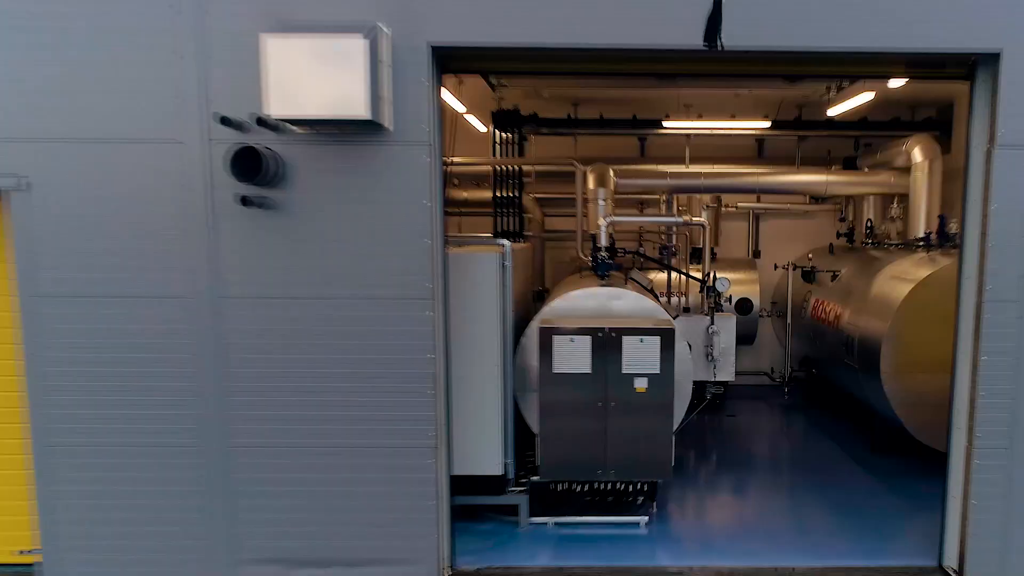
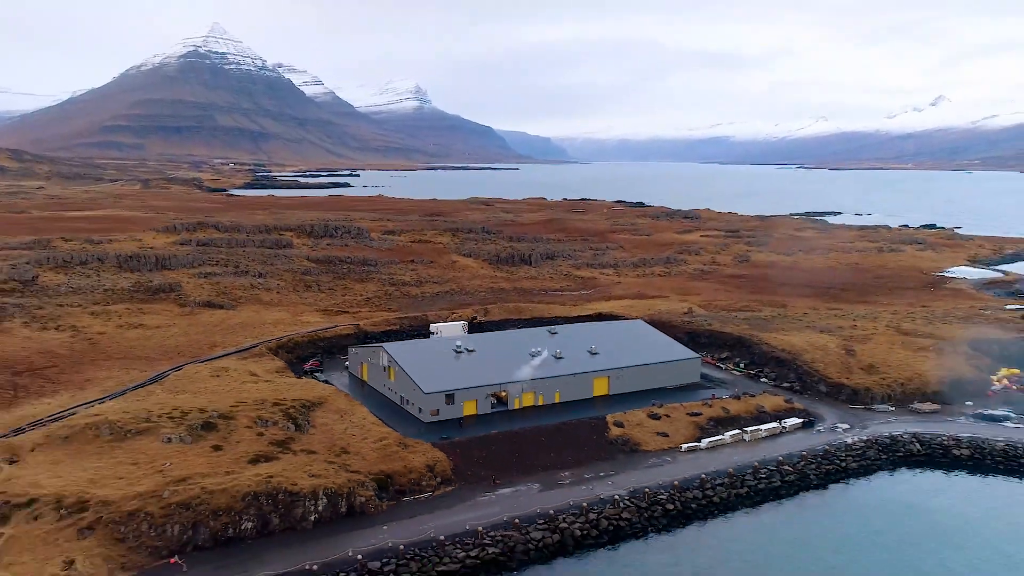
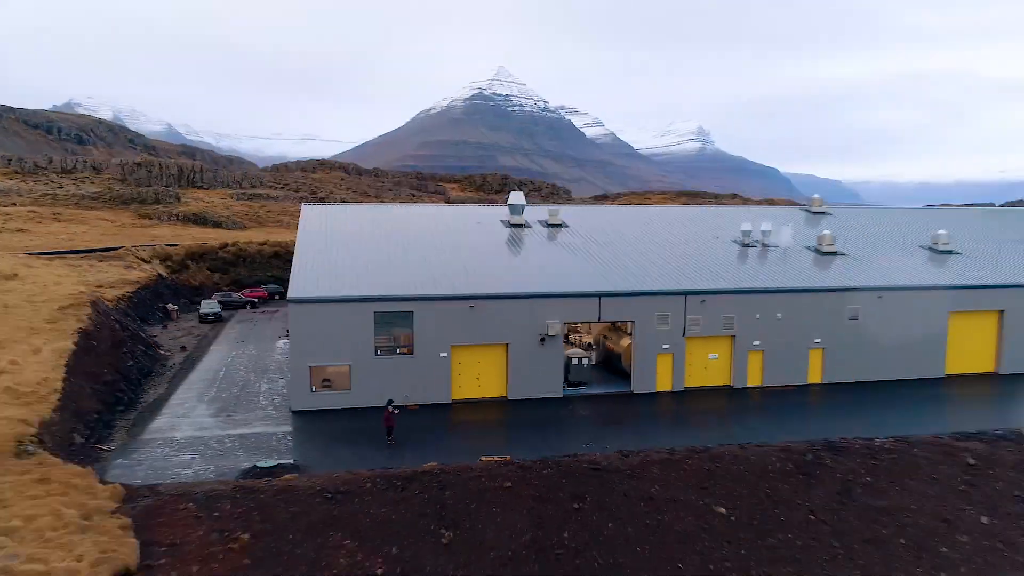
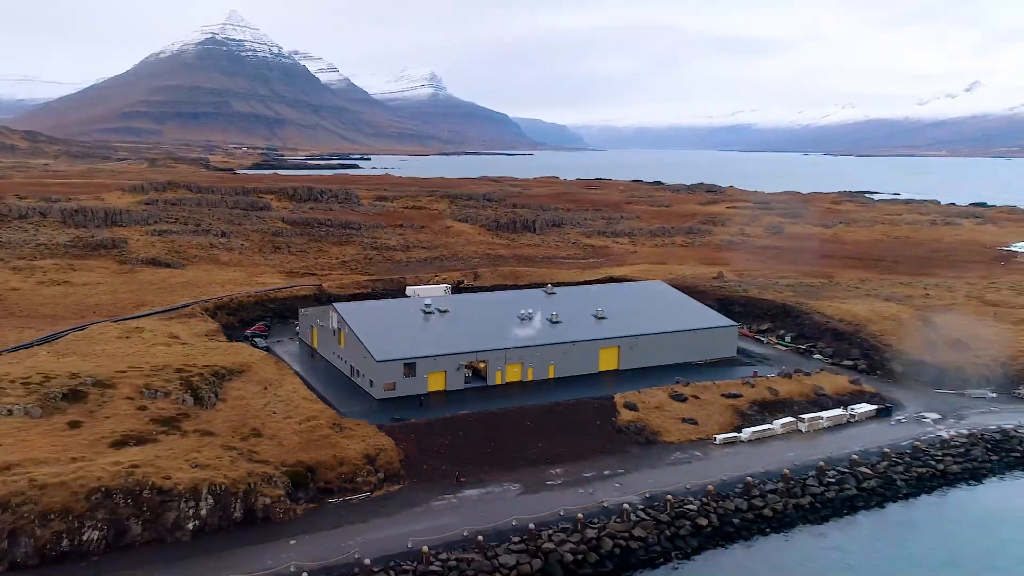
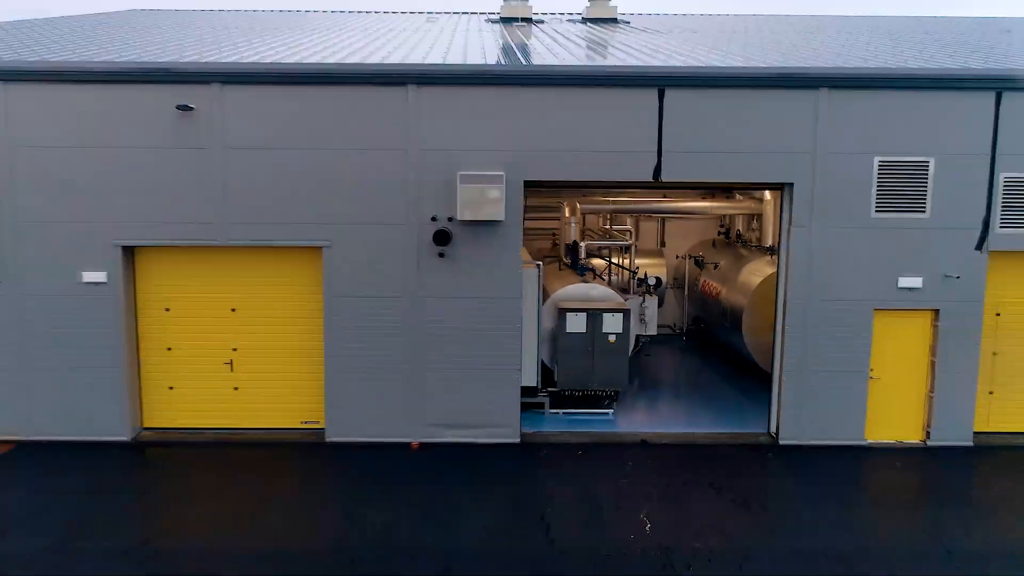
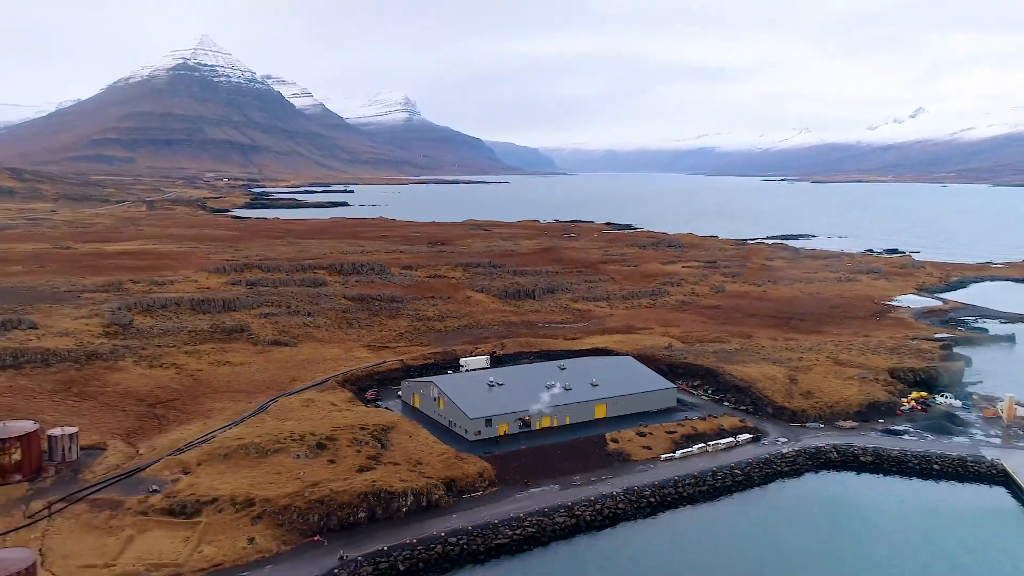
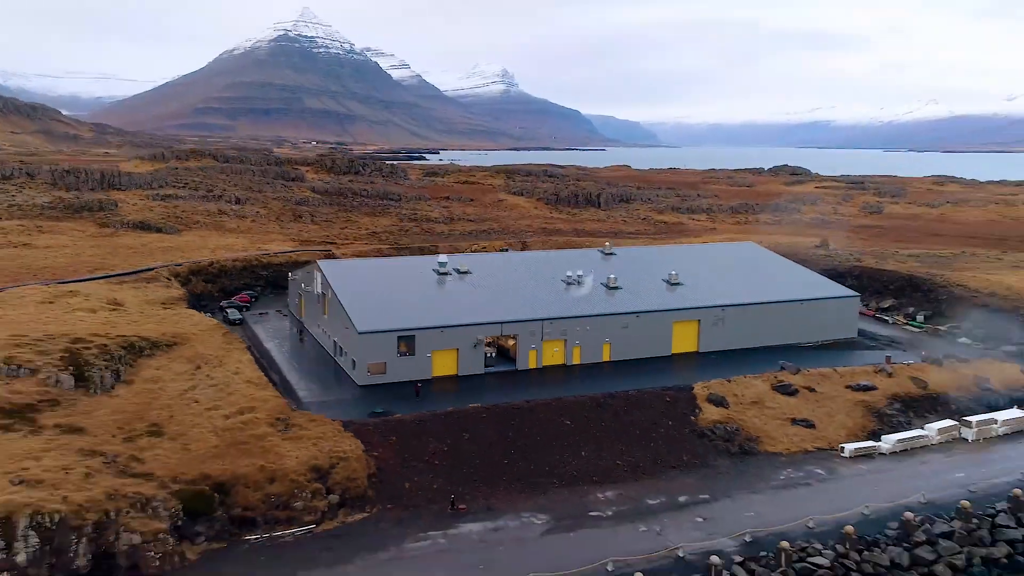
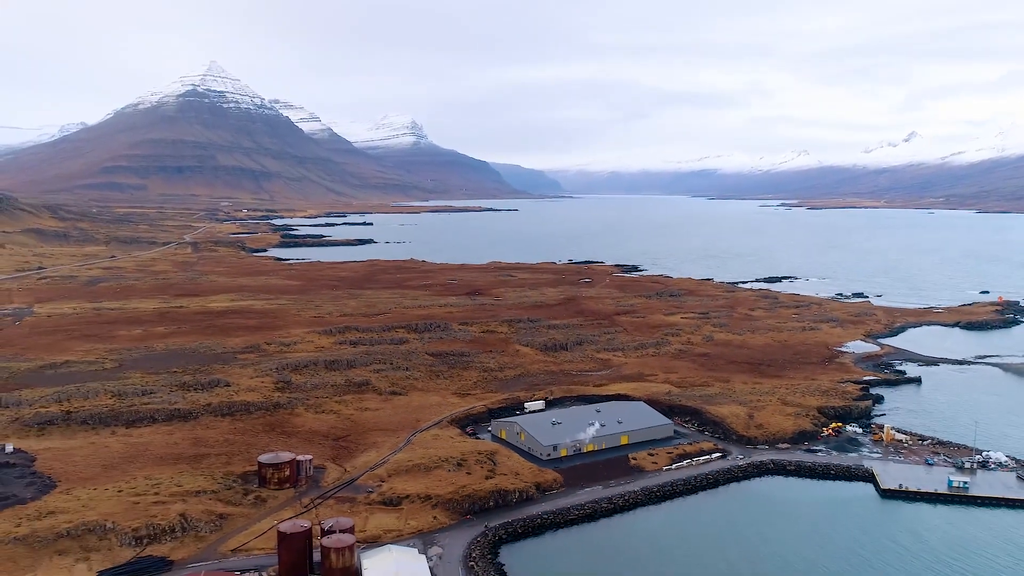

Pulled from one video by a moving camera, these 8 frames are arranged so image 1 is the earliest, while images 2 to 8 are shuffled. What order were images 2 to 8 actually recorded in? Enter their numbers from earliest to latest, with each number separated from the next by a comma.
5, 3, 7, 4, 2, 6, 8
